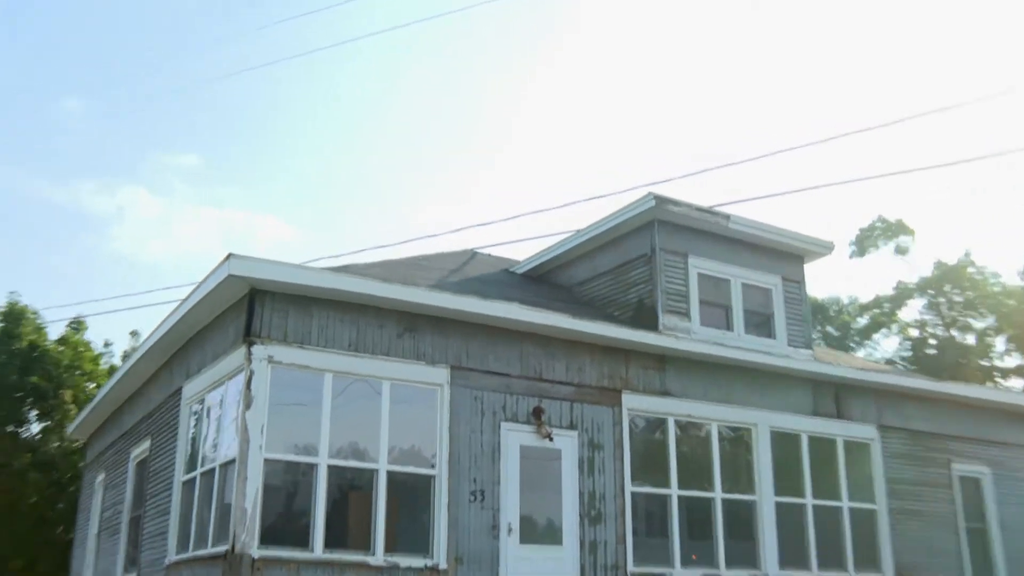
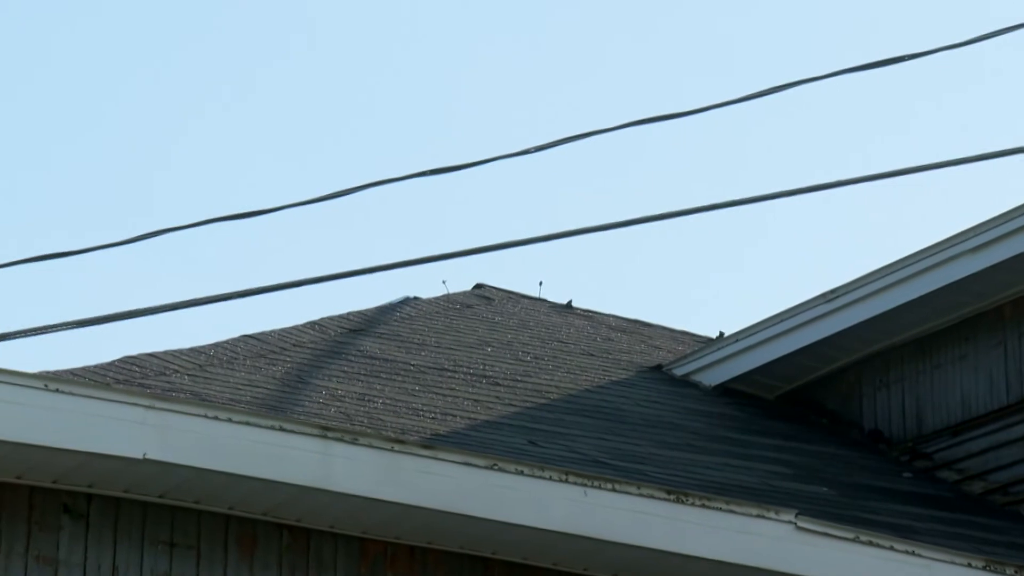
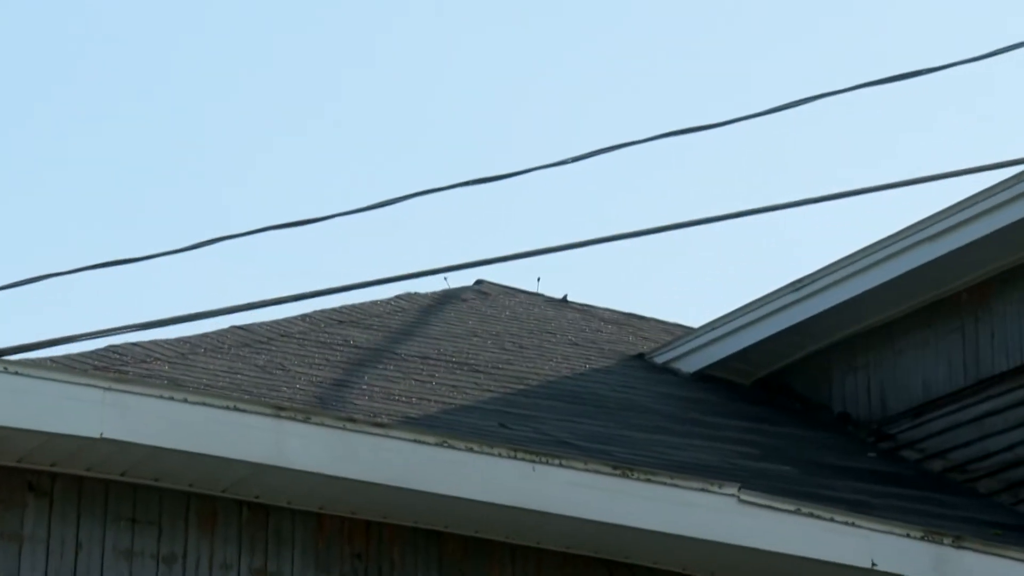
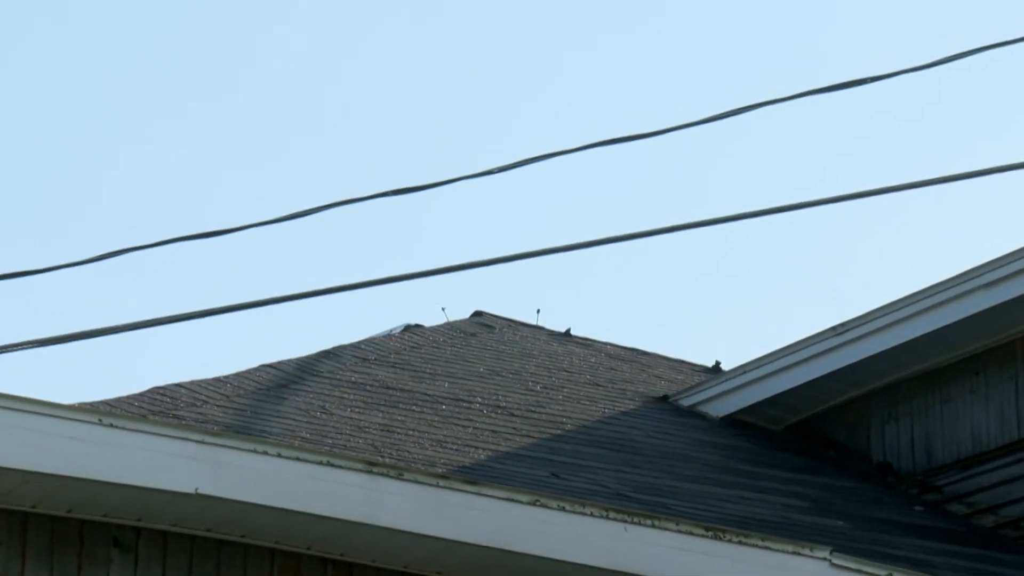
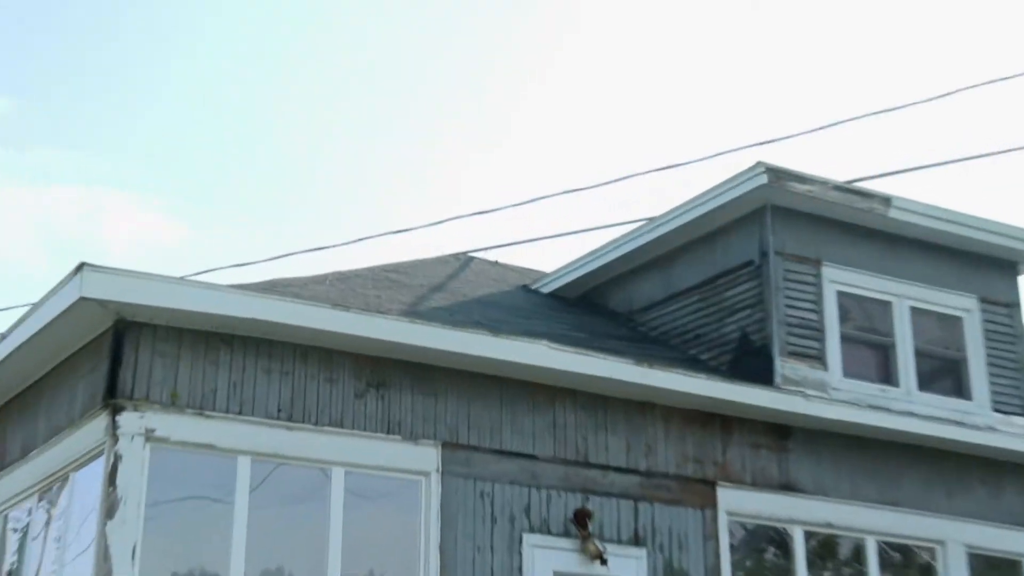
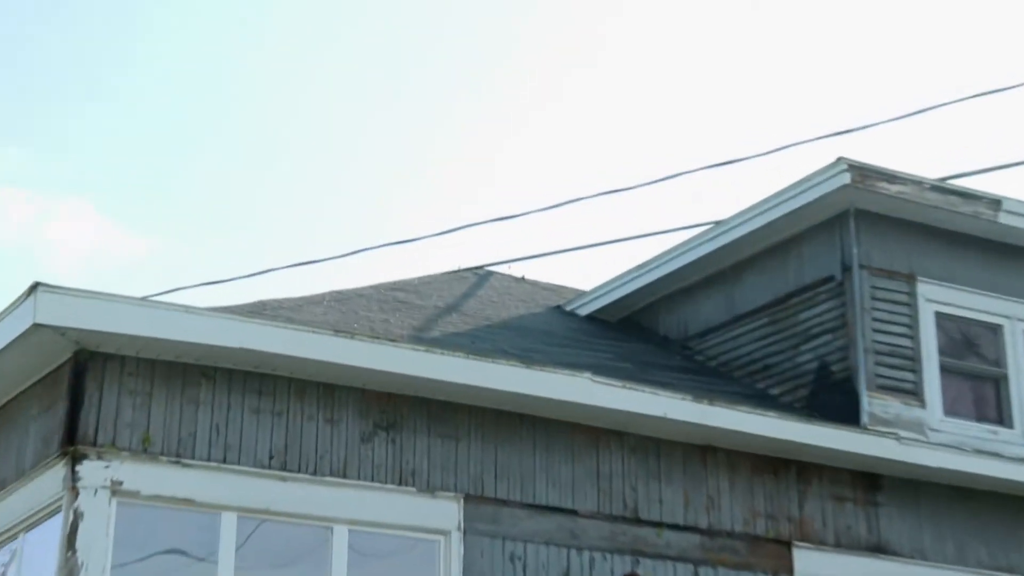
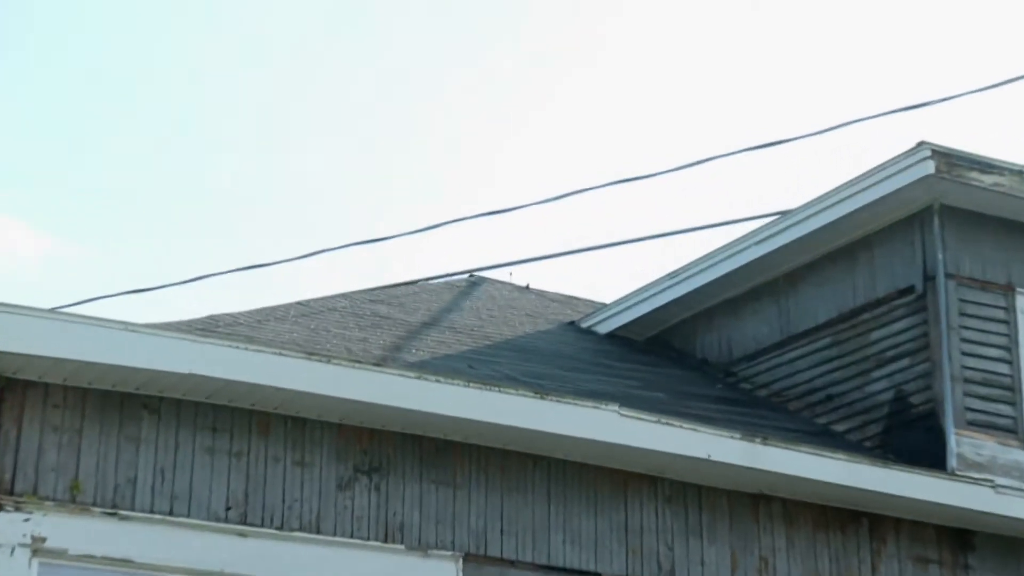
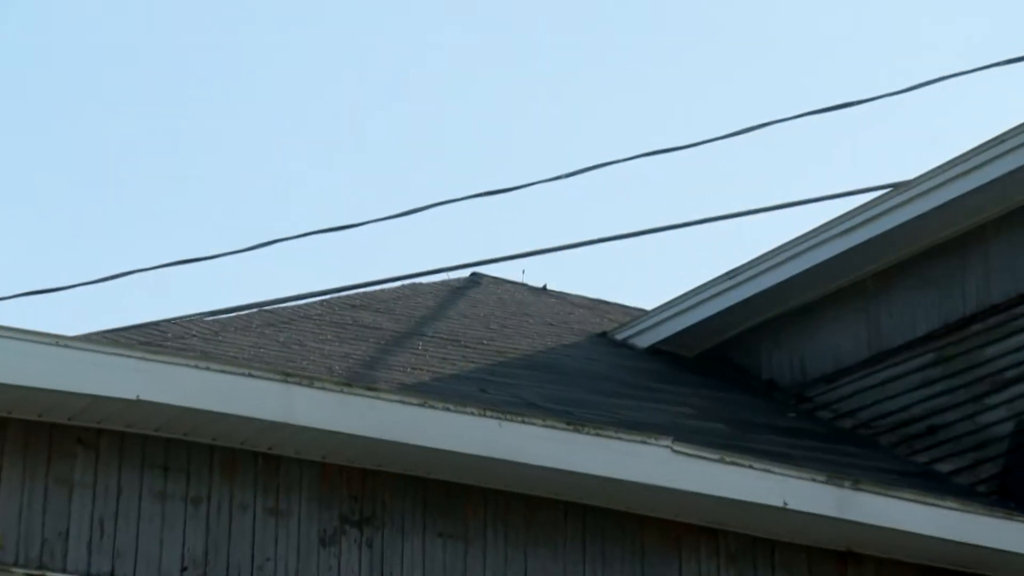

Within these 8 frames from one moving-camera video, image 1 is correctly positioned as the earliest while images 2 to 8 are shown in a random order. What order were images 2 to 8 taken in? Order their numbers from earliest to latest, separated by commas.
5, 6, 7, 8, 3, 2, 4
